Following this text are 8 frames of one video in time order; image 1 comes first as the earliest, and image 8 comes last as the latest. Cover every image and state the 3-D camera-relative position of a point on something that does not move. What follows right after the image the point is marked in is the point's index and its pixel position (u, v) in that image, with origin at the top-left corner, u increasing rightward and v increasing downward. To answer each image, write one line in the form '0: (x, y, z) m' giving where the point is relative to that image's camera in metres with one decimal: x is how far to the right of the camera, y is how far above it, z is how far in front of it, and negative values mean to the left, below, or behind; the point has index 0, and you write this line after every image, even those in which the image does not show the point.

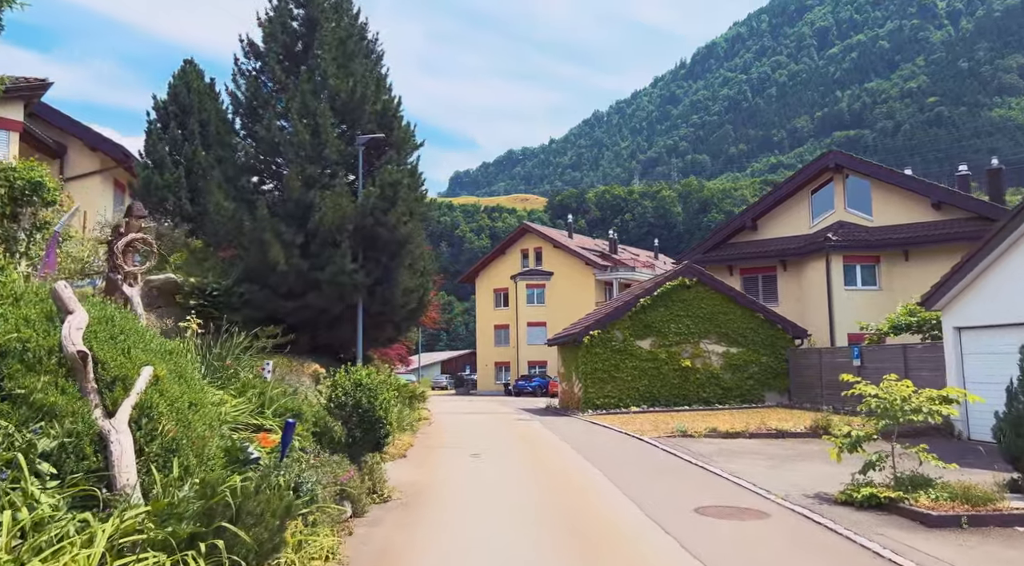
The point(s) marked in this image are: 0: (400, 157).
0: (-2.7, +3.1, +16.7) m
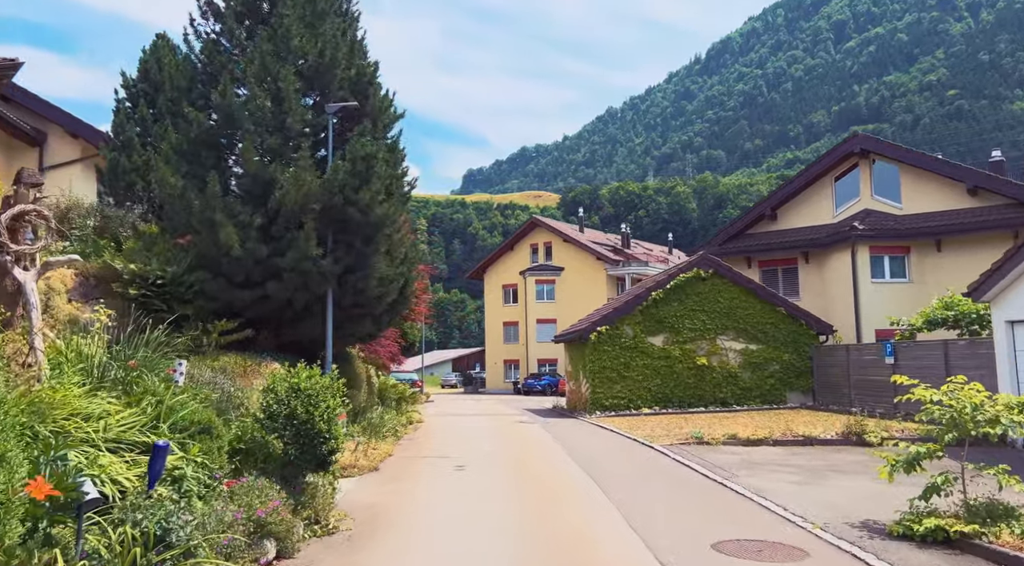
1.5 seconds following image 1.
0: (-2.9, +3.3, +14.8) m
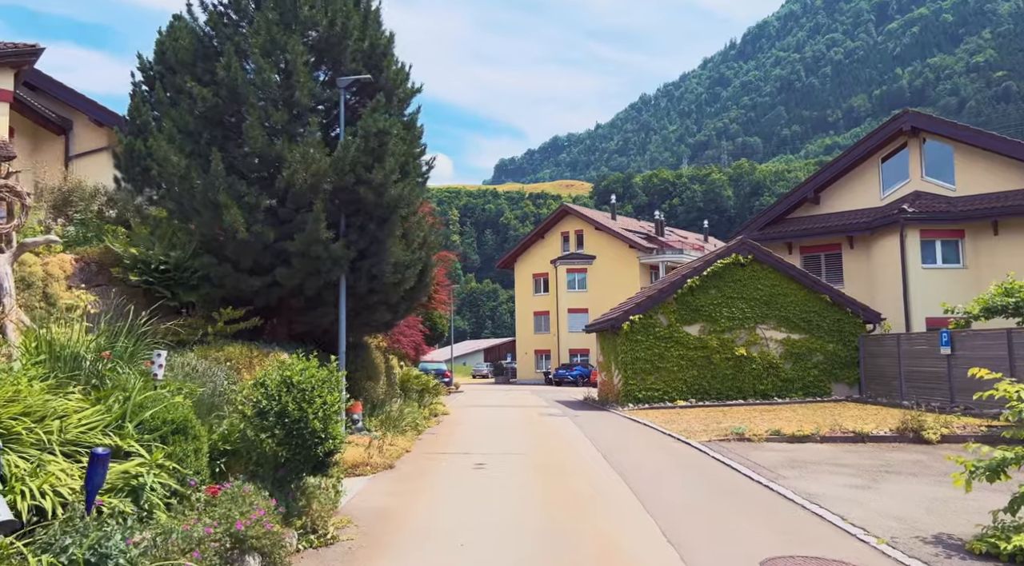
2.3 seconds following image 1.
0: (-2.4, +3.6, +13.9) m
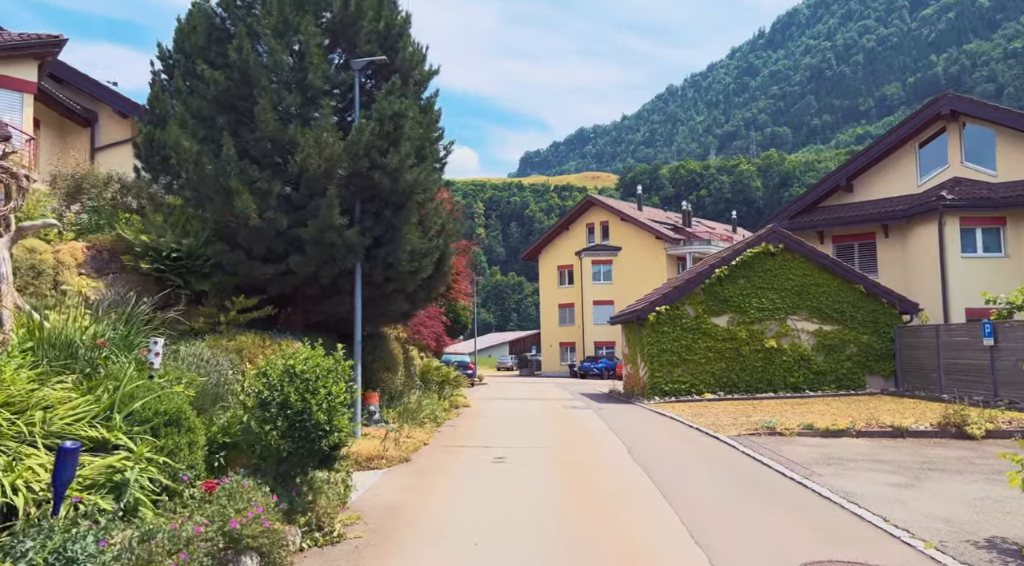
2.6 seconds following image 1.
0: (-2.0, +3.8, +13.5) m
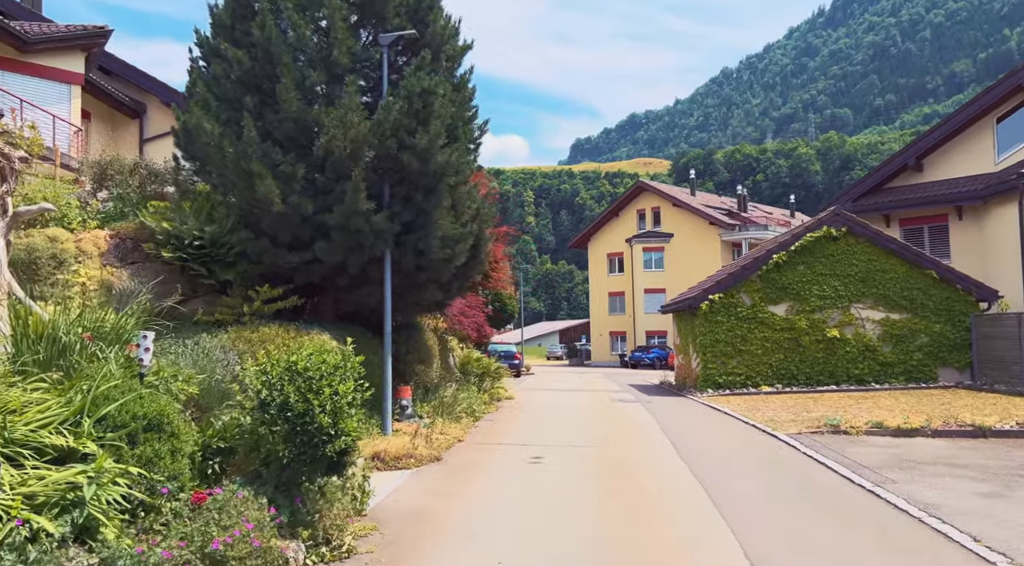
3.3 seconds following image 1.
0: (-1.3, +4.0, +12.8) m
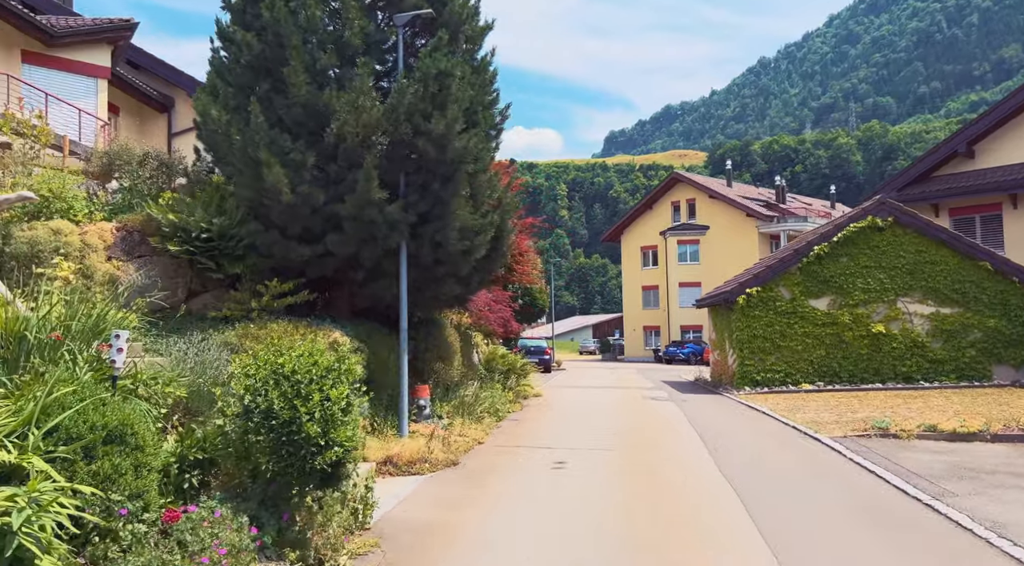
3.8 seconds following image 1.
0: (-0.9, +4.1, +12.1) m
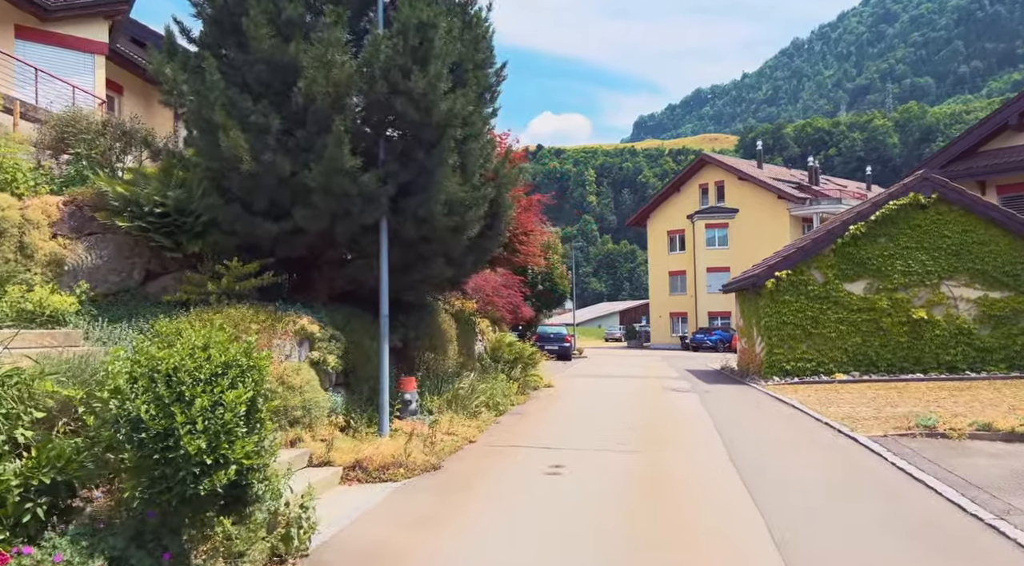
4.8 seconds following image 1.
0: (-1.0, +4.5, +10.8) m
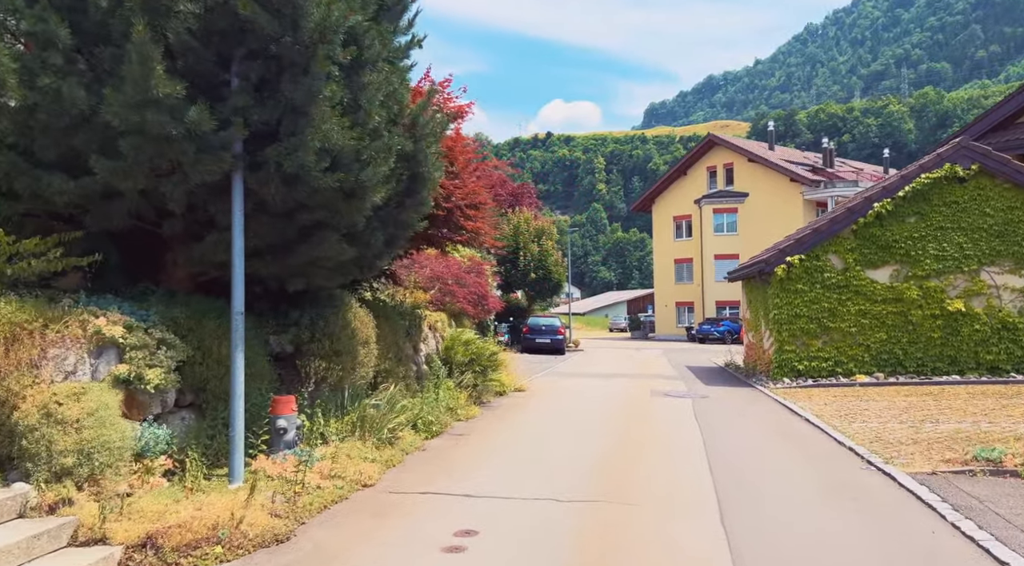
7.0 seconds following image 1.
0: (-2.0, +4.6, +7.9) m
